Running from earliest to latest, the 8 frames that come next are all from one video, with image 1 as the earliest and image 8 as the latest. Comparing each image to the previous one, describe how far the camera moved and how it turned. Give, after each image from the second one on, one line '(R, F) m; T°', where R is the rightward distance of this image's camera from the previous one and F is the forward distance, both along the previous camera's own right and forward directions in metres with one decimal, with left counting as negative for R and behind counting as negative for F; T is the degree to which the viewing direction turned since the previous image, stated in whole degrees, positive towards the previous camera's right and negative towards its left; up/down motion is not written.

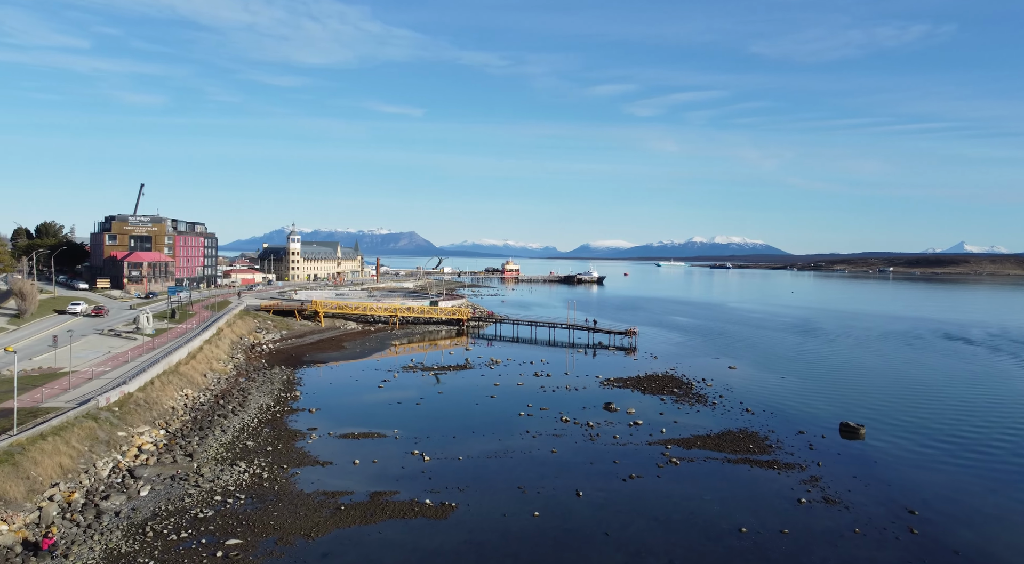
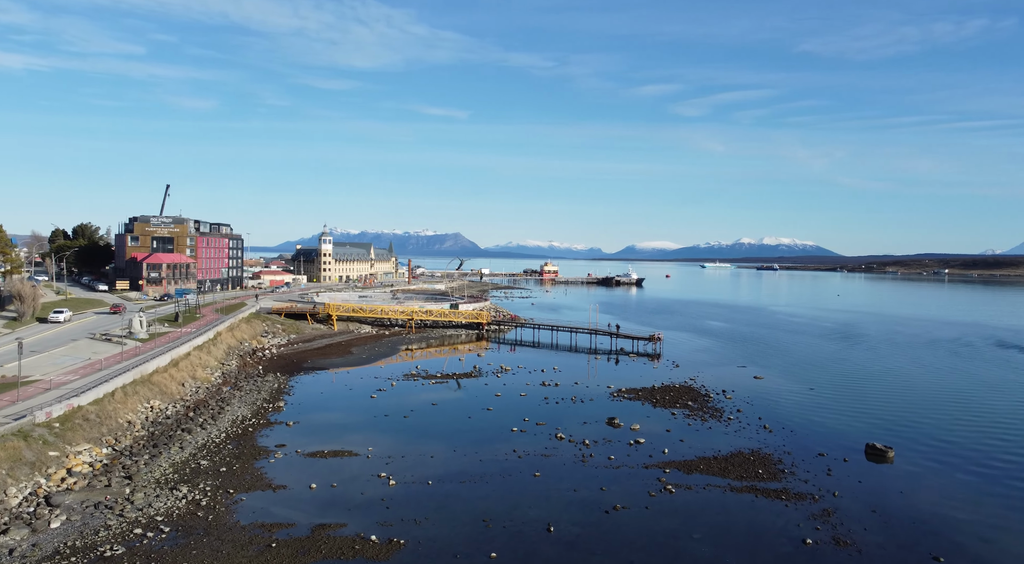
(+1.9, +2.0) m; -3°
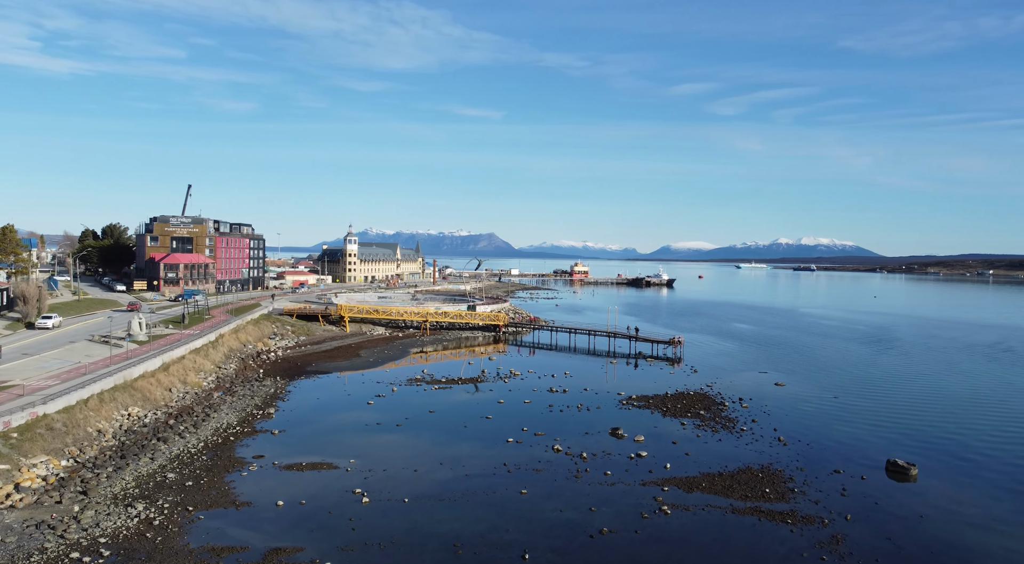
(+1.4, +1.4) m; -3°
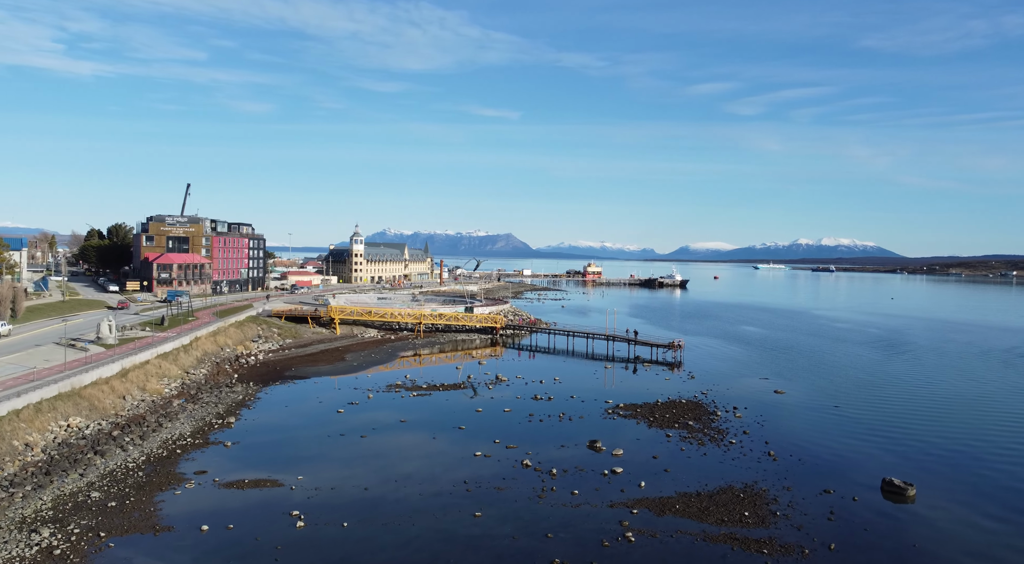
(+1.7, +1.5) m; -1°
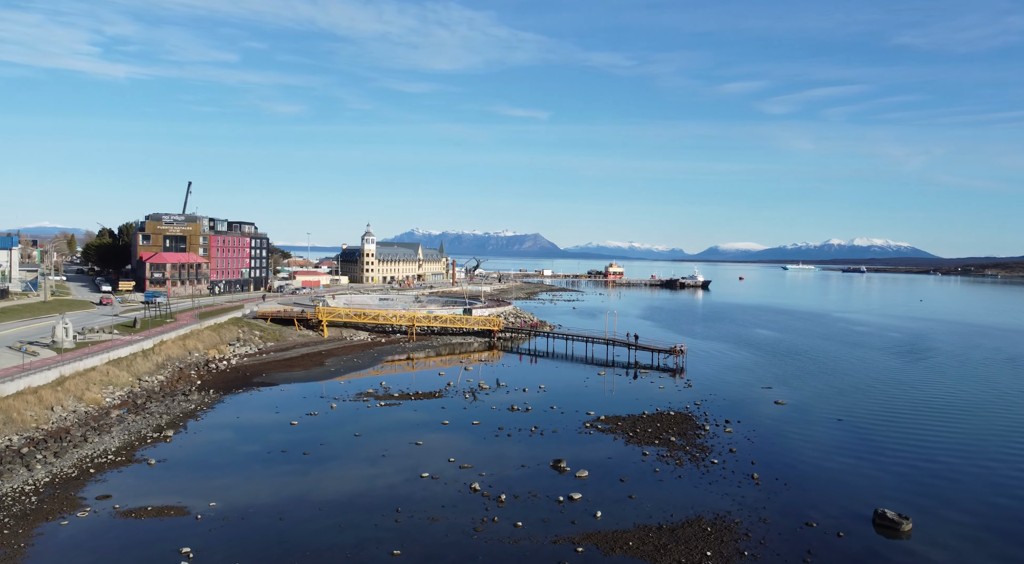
(+2.5, +2.2) m; -2°
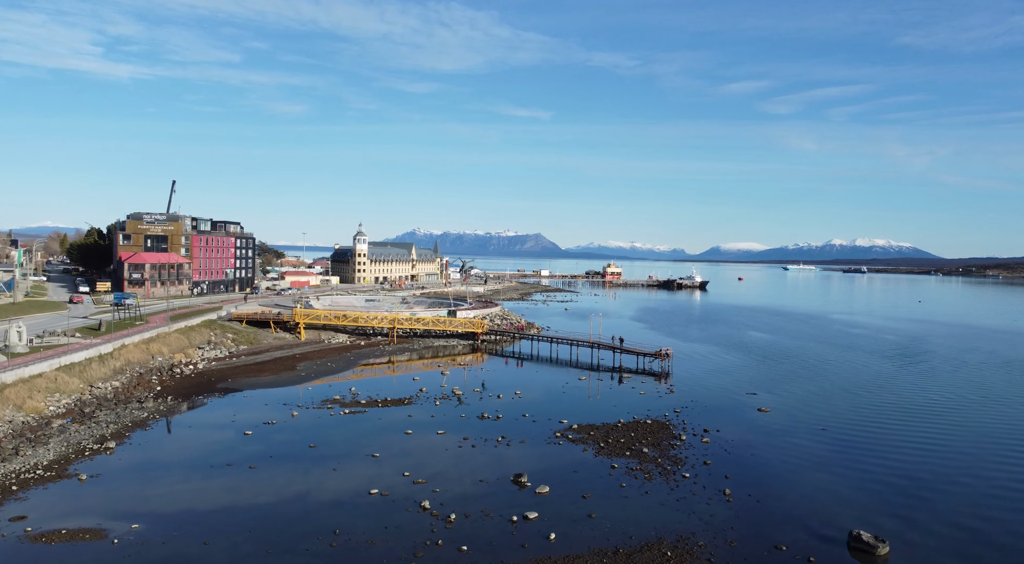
(+1.5, +1.2) m; 0°
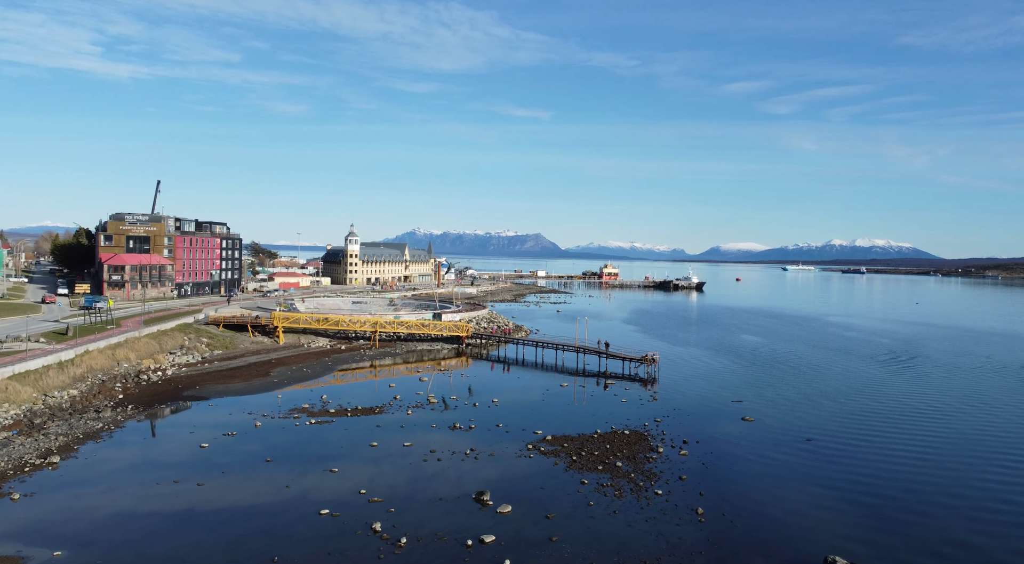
(+1.2, +1.0) m; 0°
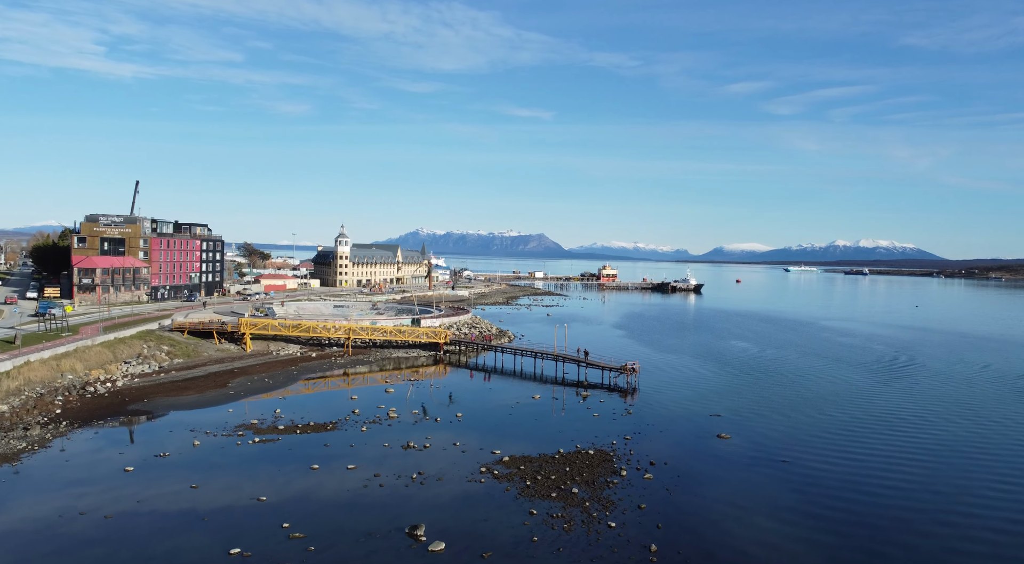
(+2.0, +1.6) m; 0°
